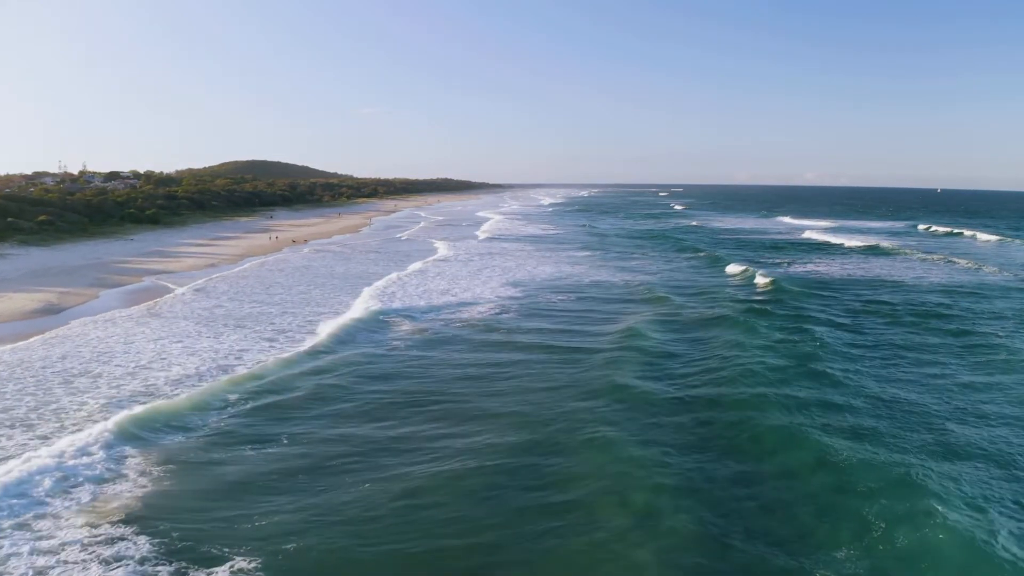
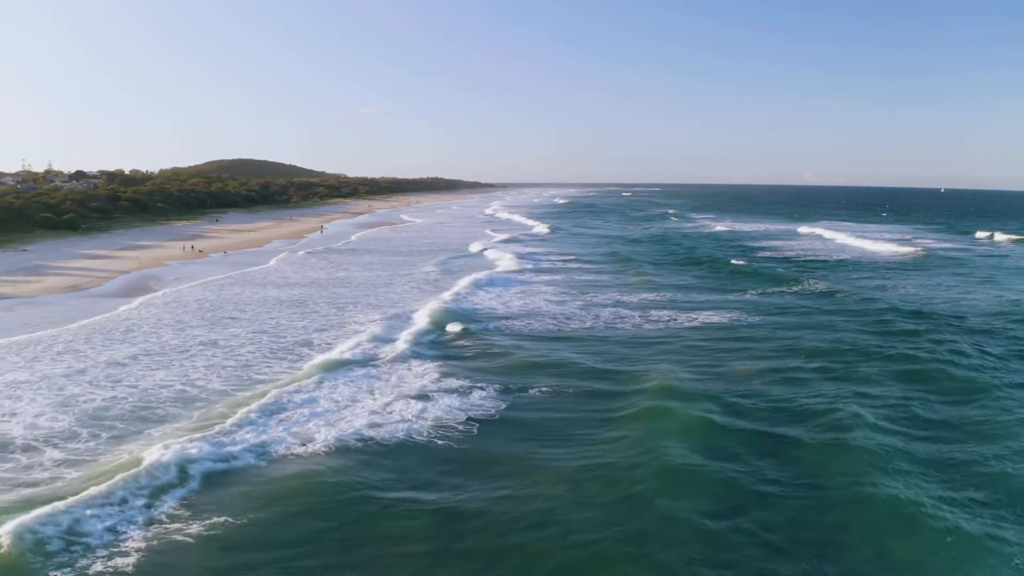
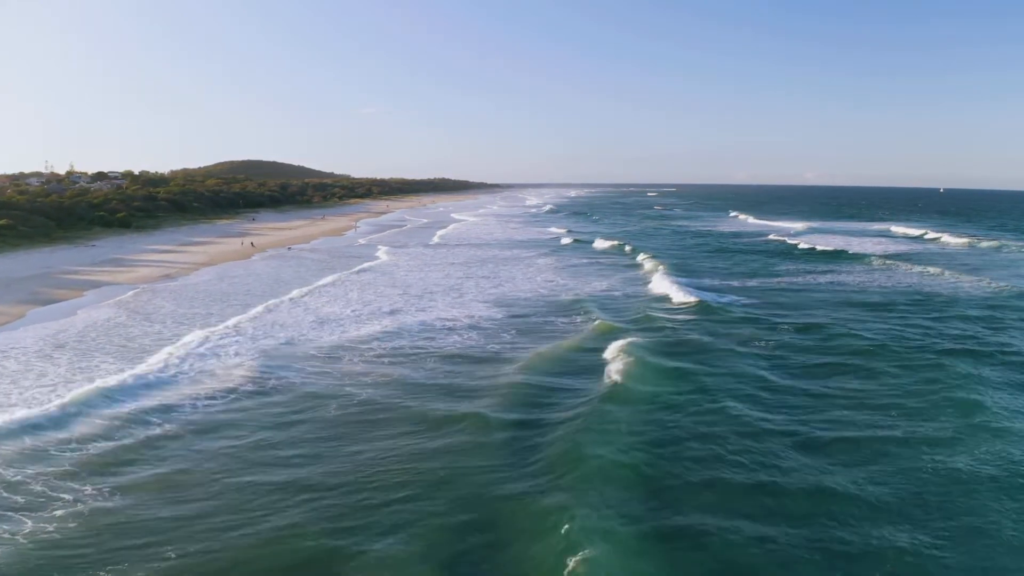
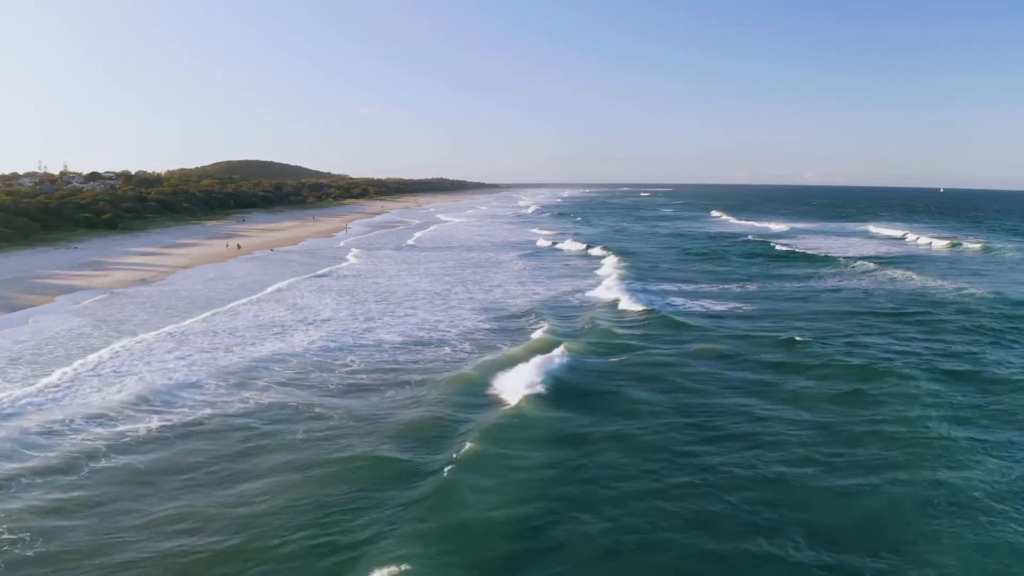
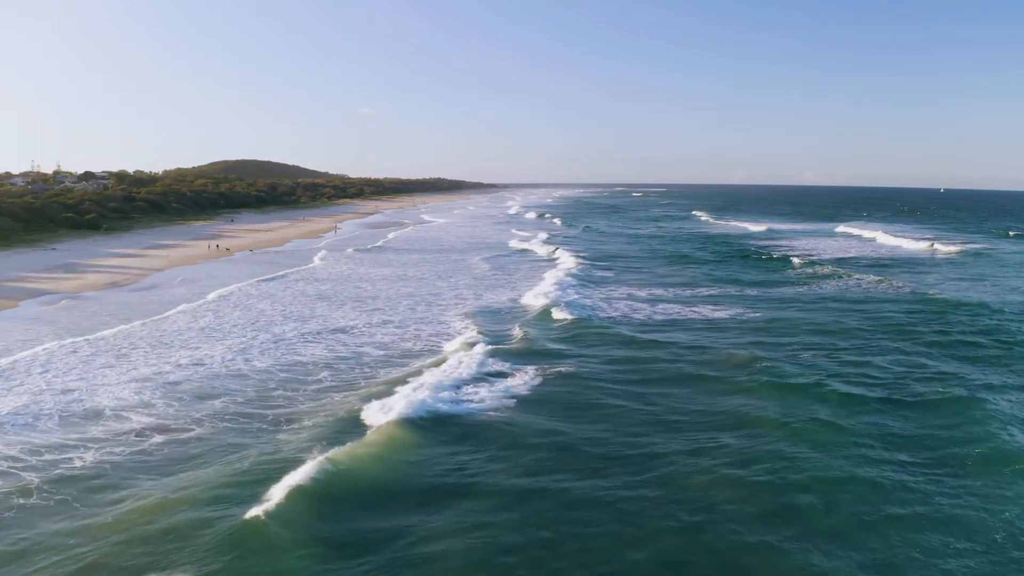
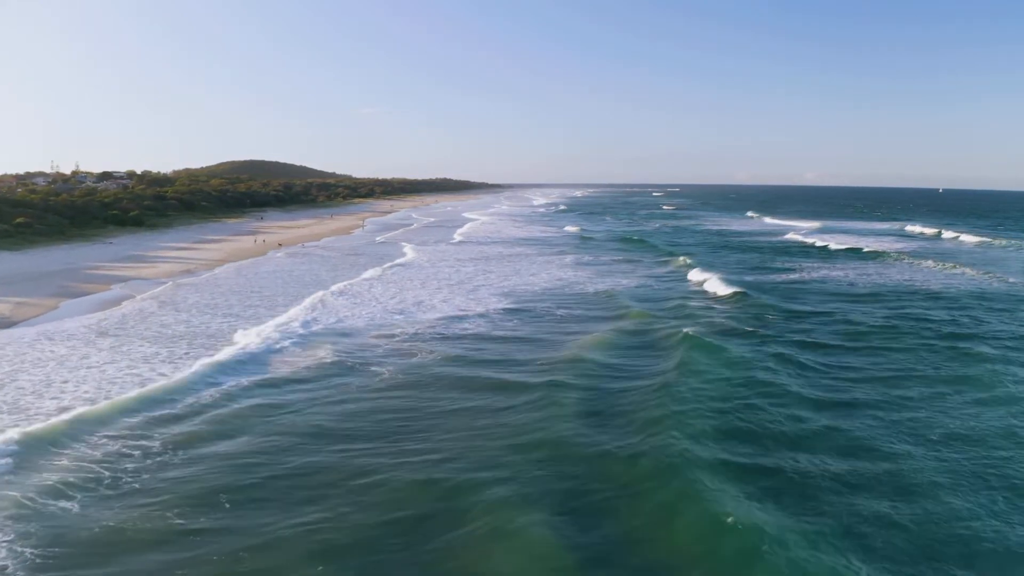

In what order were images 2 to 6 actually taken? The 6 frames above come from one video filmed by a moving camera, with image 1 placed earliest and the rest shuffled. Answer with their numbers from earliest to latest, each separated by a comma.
6, 3, 4, 5, 2
